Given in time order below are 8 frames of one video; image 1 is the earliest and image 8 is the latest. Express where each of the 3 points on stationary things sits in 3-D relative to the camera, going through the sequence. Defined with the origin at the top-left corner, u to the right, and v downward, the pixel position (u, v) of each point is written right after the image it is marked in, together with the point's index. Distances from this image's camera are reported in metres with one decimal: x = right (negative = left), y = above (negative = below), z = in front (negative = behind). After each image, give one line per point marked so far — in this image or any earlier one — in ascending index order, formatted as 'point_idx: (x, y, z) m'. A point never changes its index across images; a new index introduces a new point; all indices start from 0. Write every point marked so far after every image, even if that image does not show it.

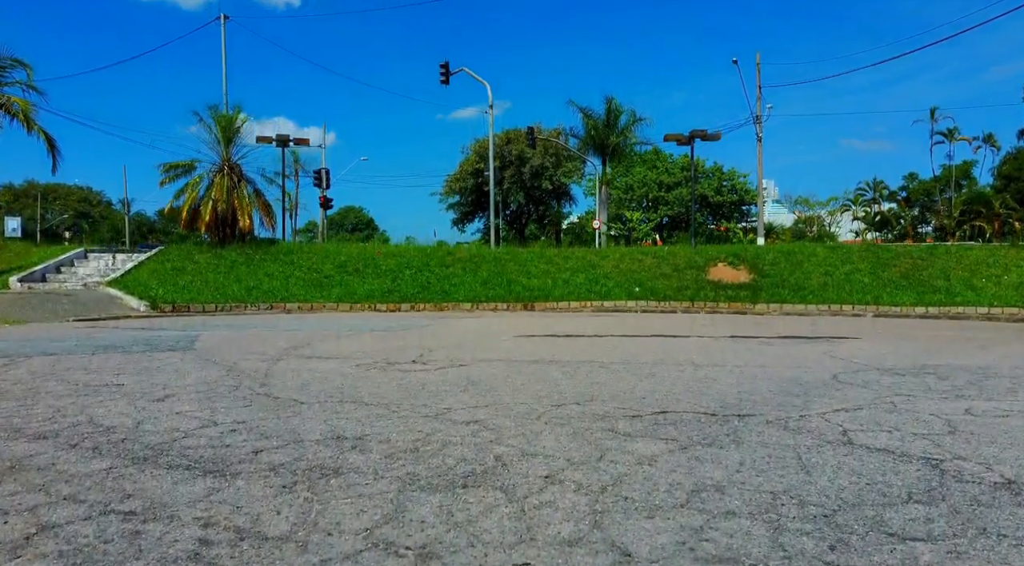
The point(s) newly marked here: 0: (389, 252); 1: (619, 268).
0: (-2.5, +0.6, +15.7) m
1: (+2.2, +0.3, +15.3) m
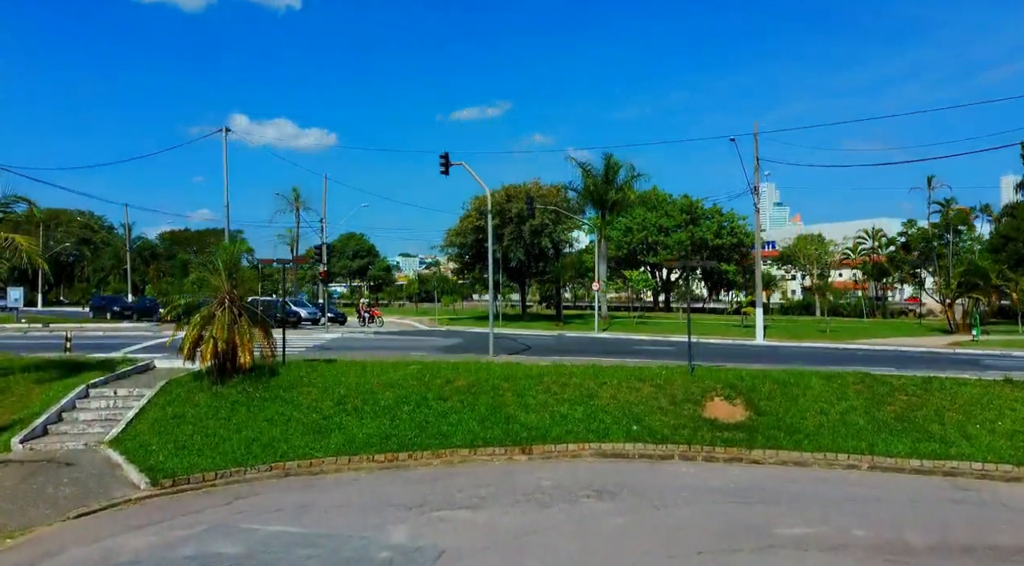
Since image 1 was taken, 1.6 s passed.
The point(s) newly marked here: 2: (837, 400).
0: (-2.6, -2.1, +15.8) m
1: (+2.1, -2.3, +15.4) m
2: (+6.3, -2.3, +14.8) m
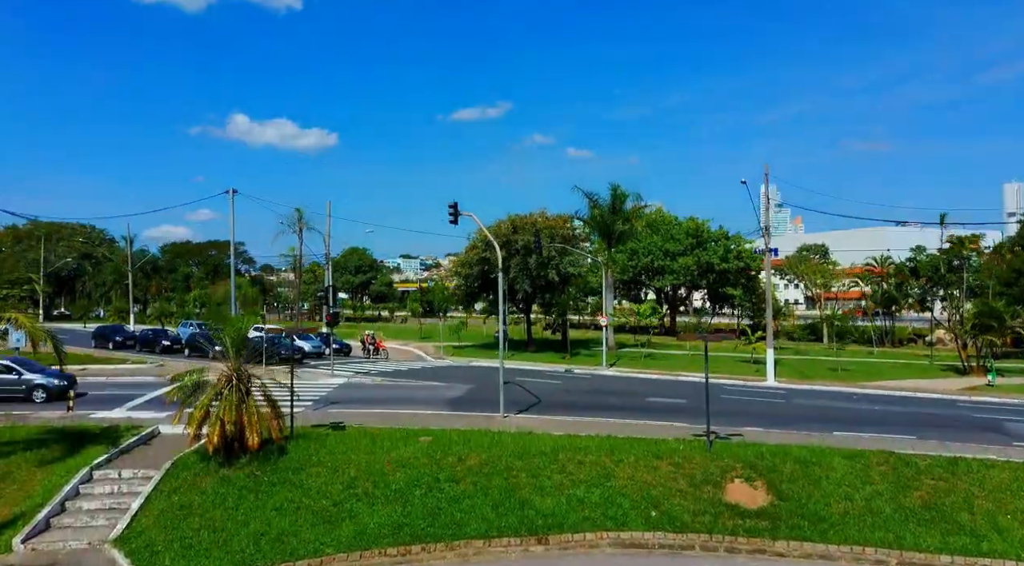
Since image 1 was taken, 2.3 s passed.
0: (-2.3, -3.6, +15.3) m
1: (+2.4, -3.9, +15.0) m
2: (+6.6, -3.8, +14.4) m
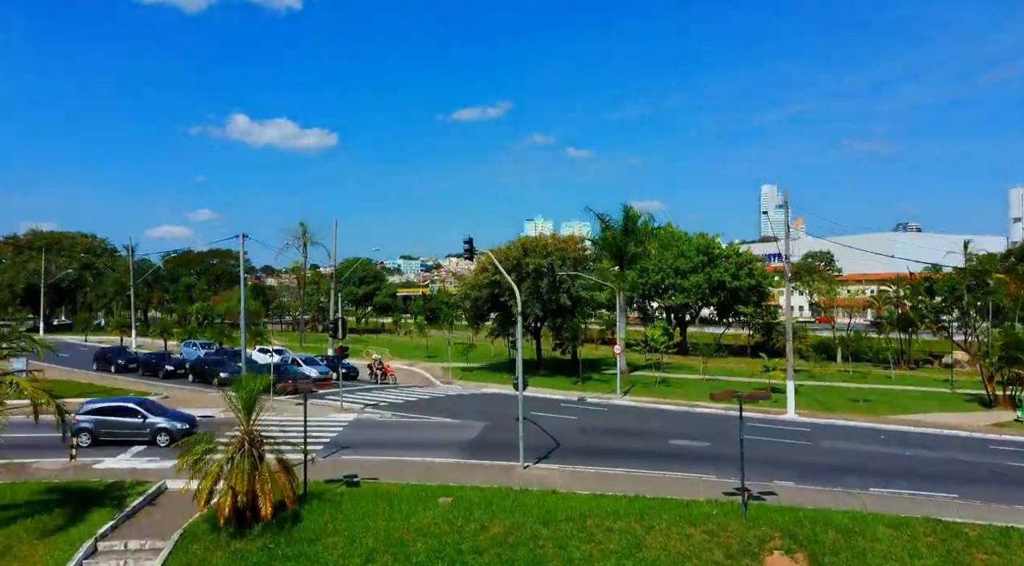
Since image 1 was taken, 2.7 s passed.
0: (-1.8, -4.8, +14.6) m
1: (+2.9, -5.0, +14.2) m
2: (+7.1, -4.9, +13.6) m
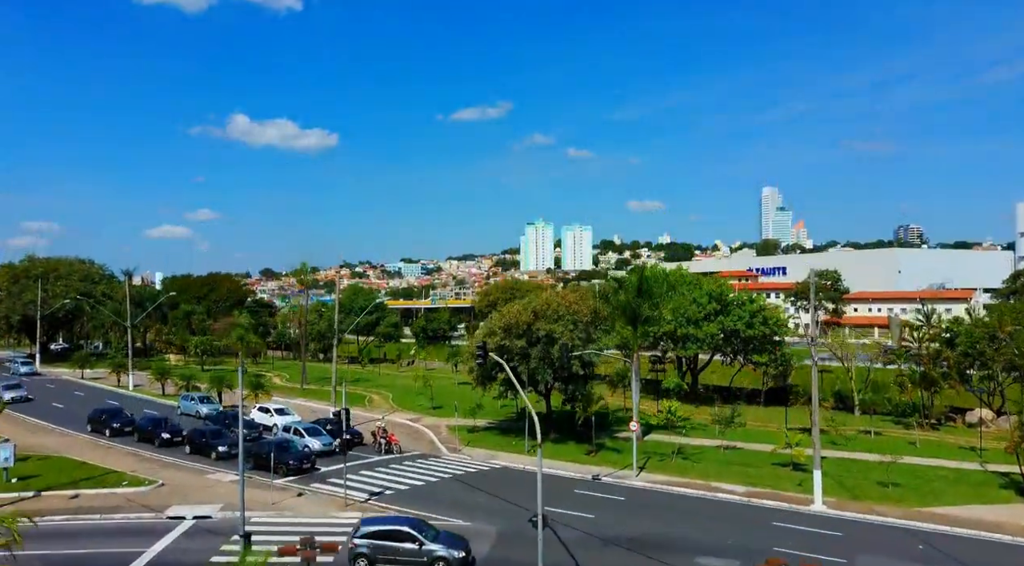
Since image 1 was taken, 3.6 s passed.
0: (-1.3, -7.7, +13.2) m
1: (+3.3, -8.0, +12.8) m
2: (+7.6, -7.9, +12.2) m
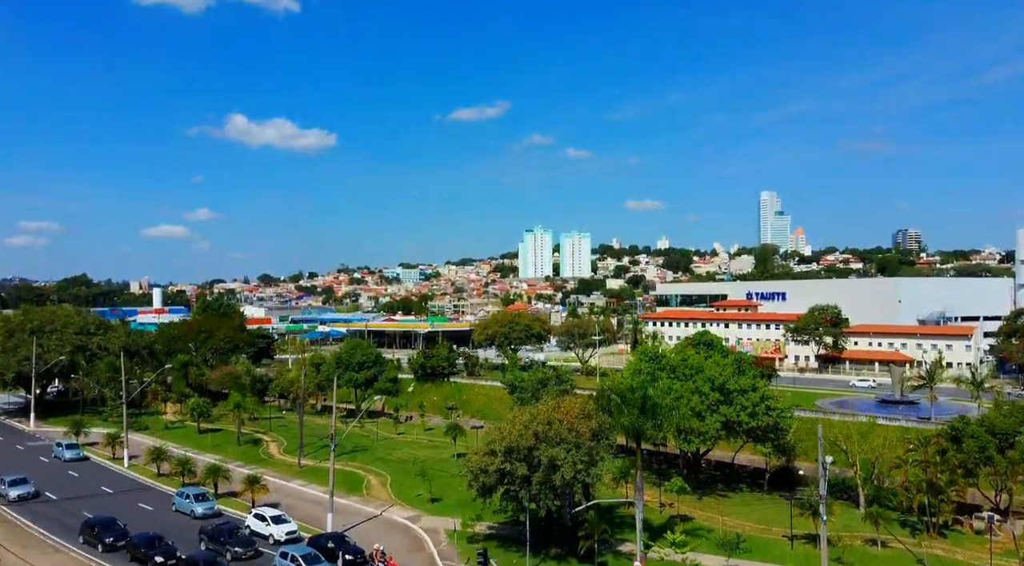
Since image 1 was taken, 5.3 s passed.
0: (-1.3, -13.1, +12.4) m
1: (+3.4, -13.4, +12.1) m
2: (+7.6, -13.3, +11.5) m
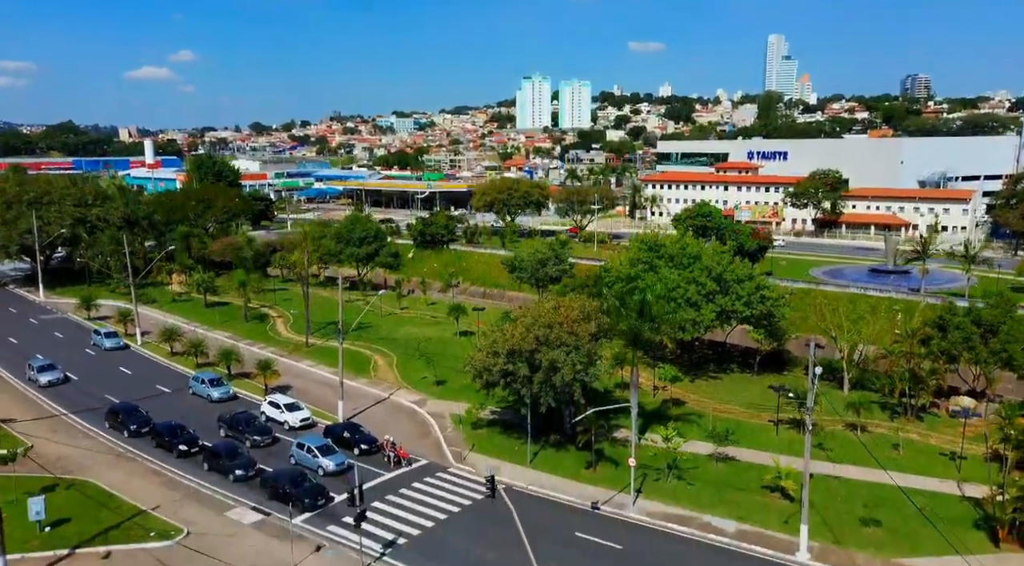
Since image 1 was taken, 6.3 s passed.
0: (-1.1, -12.9, +15.3) m
1: (+3.6, -13.2, +15.0) m
2: (+7.8, -13.2, +14.4) m
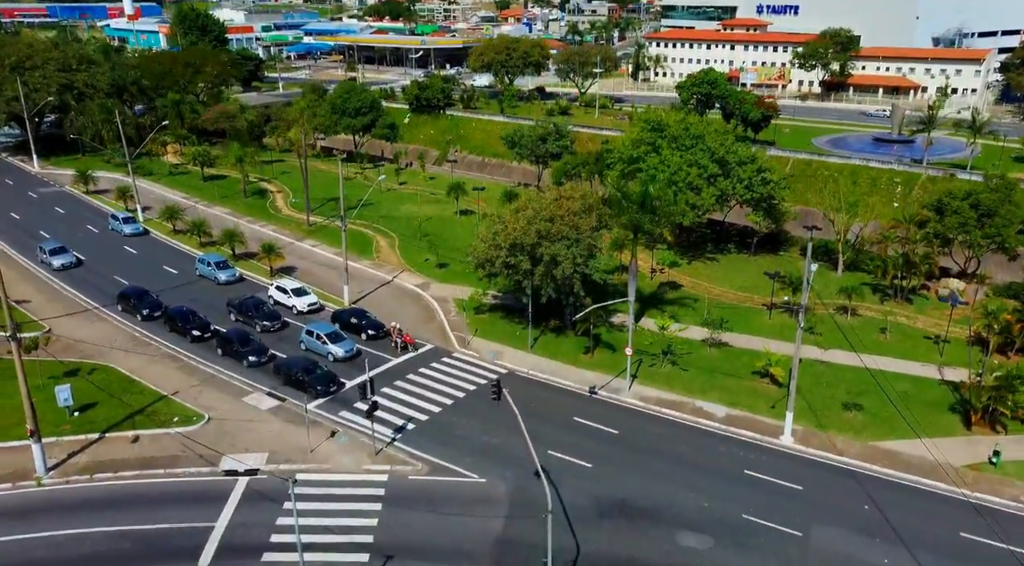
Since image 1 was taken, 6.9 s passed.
0: (-0.9, -11.4, +18.0) m
1: (+3.8, -11.8, +17.8) m
2: (+8.0, -11.9, +17.2) m
